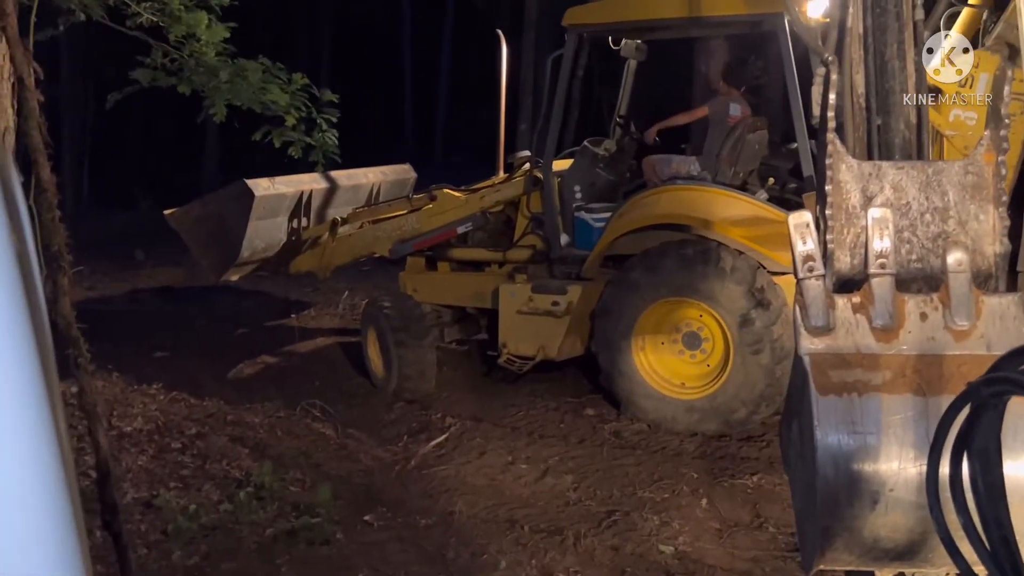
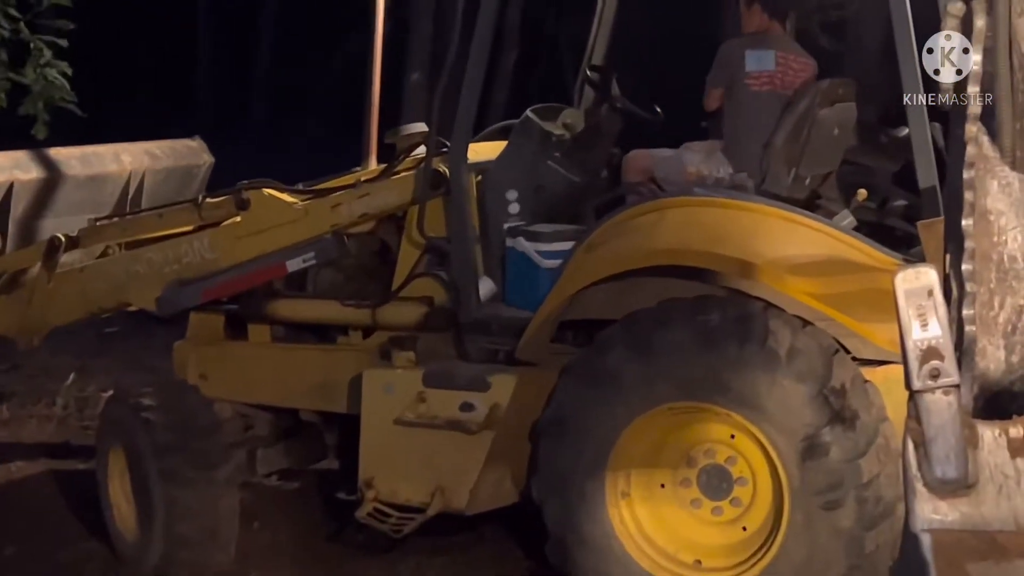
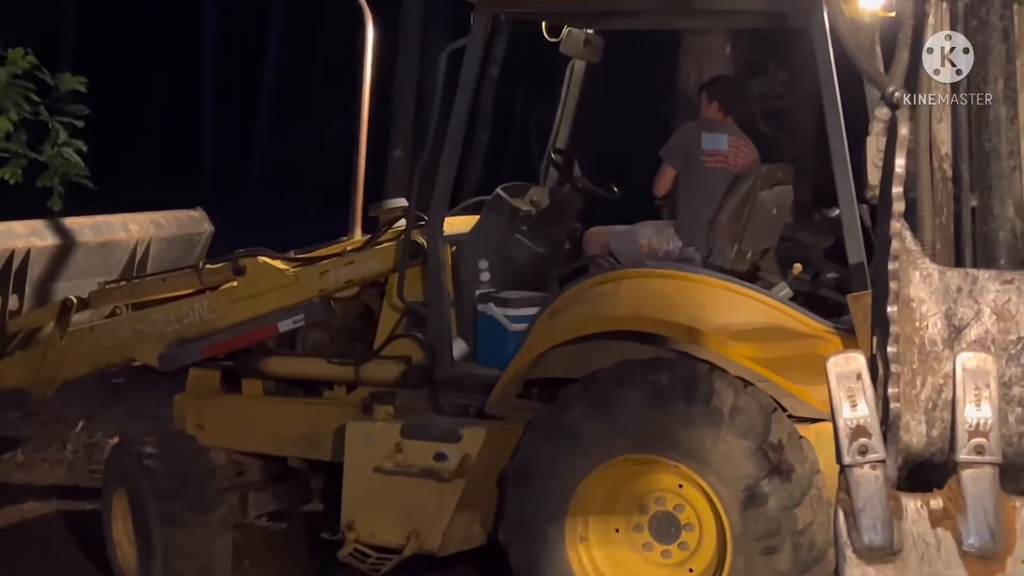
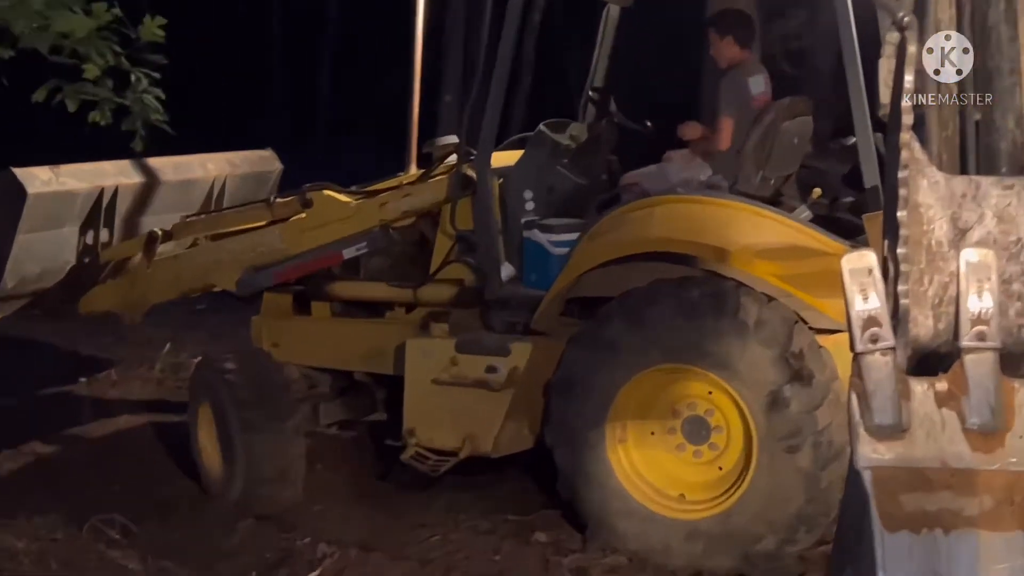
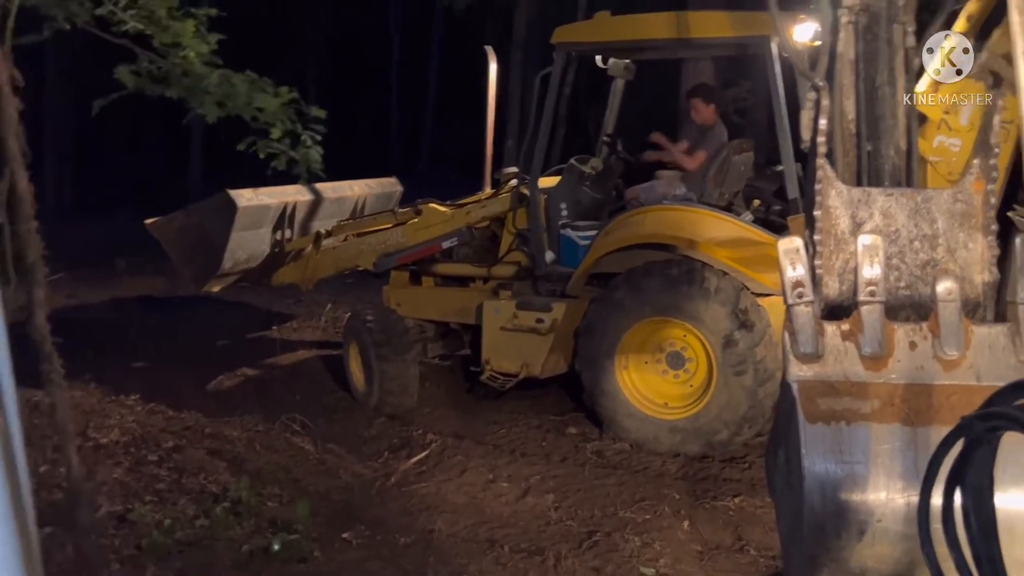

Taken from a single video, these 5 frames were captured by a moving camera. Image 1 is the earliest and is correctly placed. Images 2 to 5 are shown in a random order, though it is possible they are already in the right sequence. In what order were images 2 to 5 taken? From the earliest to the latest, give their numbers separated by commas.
5, 4, 2, 3
